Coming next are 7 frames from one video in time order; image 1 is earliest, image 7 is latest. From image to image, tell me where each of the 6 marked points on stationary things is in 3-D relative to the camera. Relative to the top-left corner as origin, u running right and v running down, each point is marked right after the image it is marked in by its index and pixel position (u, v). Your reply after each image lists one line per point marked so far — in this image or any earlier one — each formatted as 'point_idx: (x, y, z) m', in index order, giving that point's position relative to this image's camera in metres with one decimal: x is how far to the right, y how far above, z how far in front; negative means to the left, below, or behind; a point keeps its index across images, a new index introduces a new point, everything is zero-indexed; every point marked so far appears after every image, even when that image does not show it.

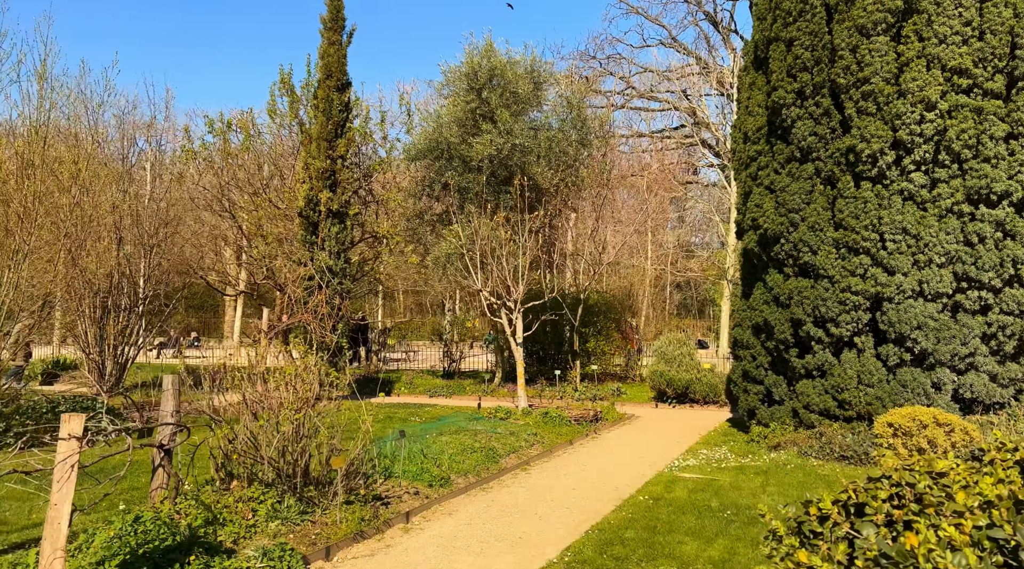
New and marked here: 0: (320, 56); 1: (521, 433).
0: (-4.1, +4.9, +17.8) m
1: (+0.1, -1.7, +9.5) m
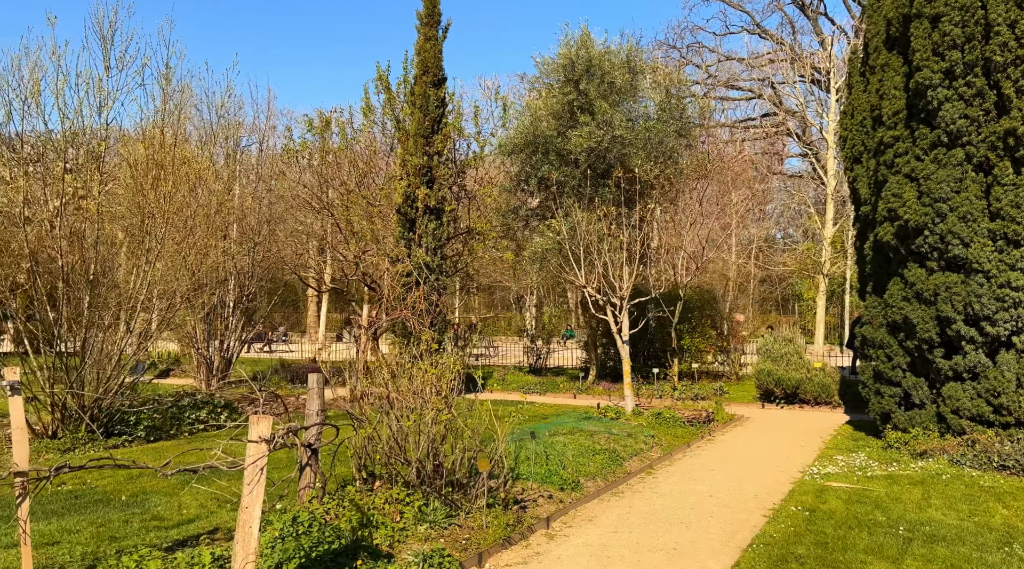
0: (-2.0, +5.0, +17.8) m
1: (+1.4, -1.7, +9.2) m
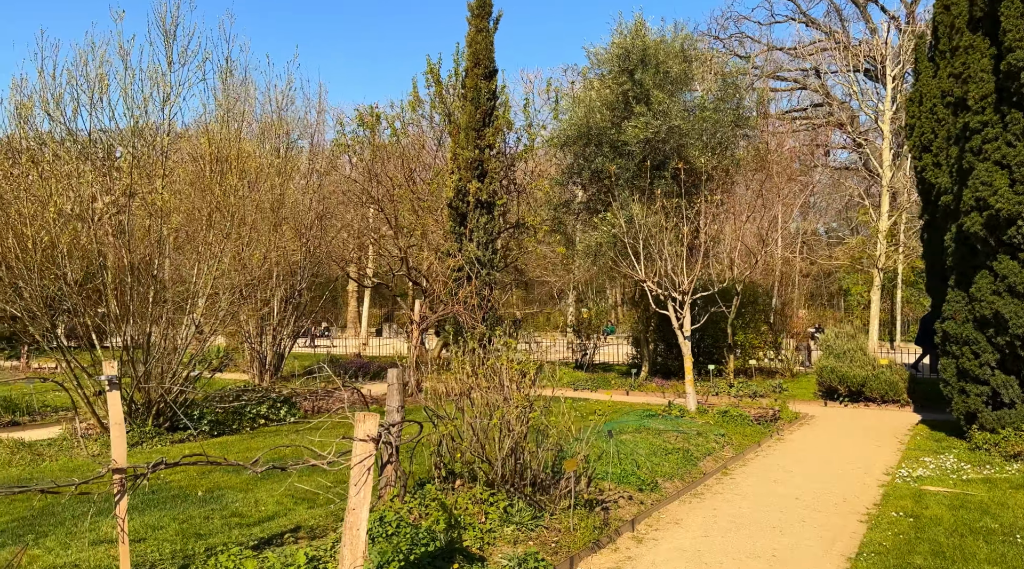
0: (-0.9, +5.1, +17.7) m
1: (+2.1, -1.6, +8.9) m
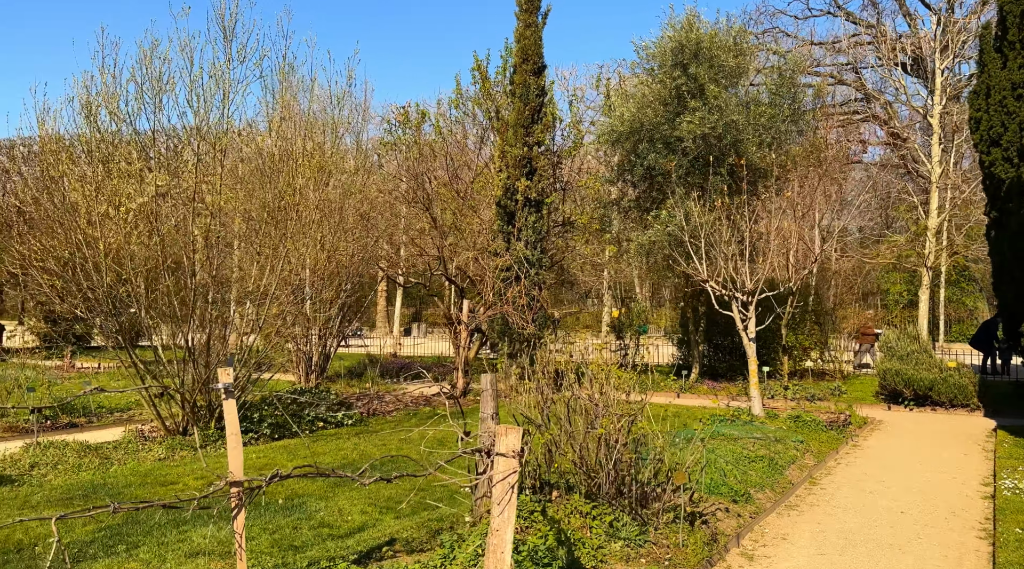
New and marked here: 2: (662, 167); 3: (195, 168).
0: (+0.1, +5.1, +17.4) m
1: (+2.8, -1.6, +8.6) m
2: (+2.9, +2.2, +15.9) m
3: (-3.6, +1.3, +9.5) m
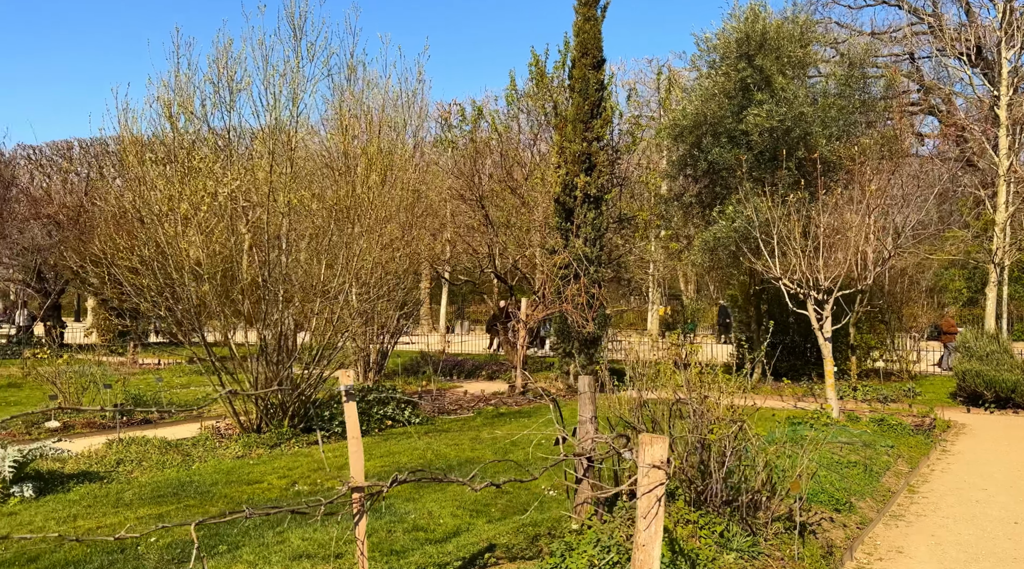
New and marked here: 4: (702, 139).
0: (+1.3, +5.2, +17.2) m
1: (+3.6, -1.6, +8.2) m
2: (+4.0, +2.3, +15.5) m
3: (-2.8, +1.4, +9.5) m
4: (+3.6, +2.8, +15.9) m
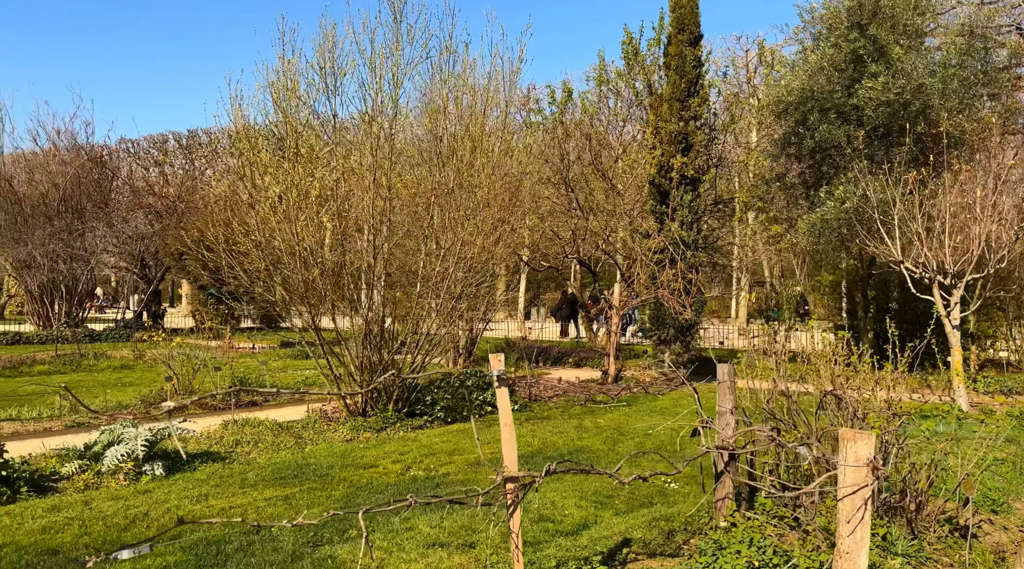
0: (+3.2, +5.5, +16.6) m
1: (+4.6, -1.4, +7.6) m
2: (+5.7, +2.6, +14.8) m
3: (-1.6, +1.5, +9.5) m
4: (+5.4, +3.1, +15.2) m
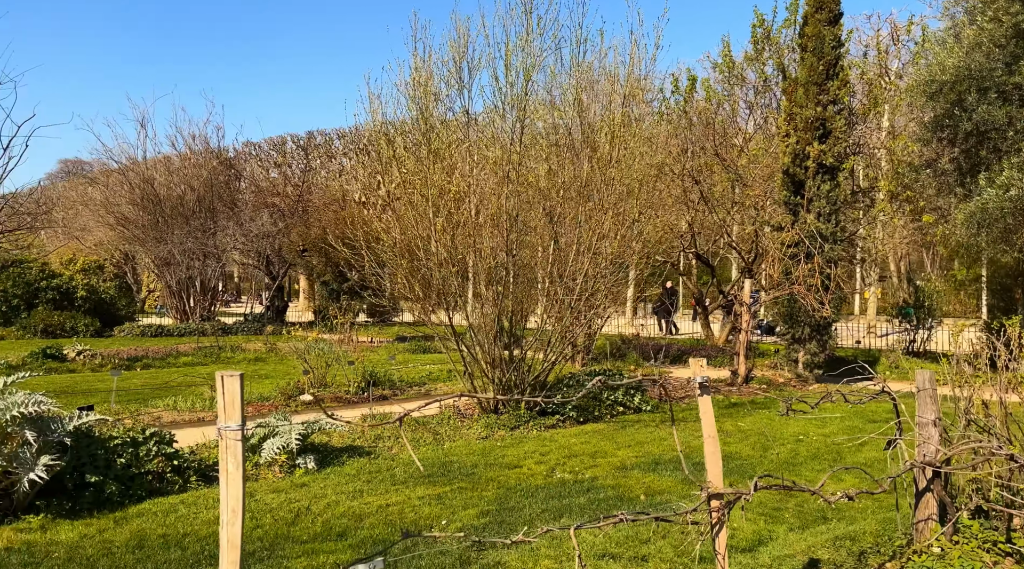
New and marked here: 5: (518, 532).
0: (+5.6, +5.6, +15.9) m
1: (+5.8, -1.4, +6.8) m
2: (+7.9, +2.6, +13.7) m
3: (-0.1, +1.6, +9.4) m
4: (+7.6, +3.2, +14.2) m
5: (0.0, -1.4, +4.5) m
